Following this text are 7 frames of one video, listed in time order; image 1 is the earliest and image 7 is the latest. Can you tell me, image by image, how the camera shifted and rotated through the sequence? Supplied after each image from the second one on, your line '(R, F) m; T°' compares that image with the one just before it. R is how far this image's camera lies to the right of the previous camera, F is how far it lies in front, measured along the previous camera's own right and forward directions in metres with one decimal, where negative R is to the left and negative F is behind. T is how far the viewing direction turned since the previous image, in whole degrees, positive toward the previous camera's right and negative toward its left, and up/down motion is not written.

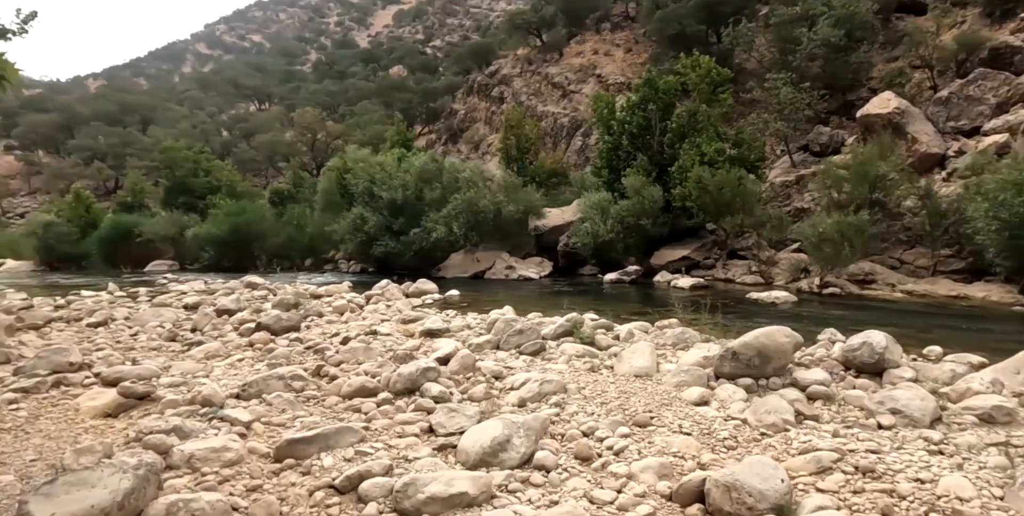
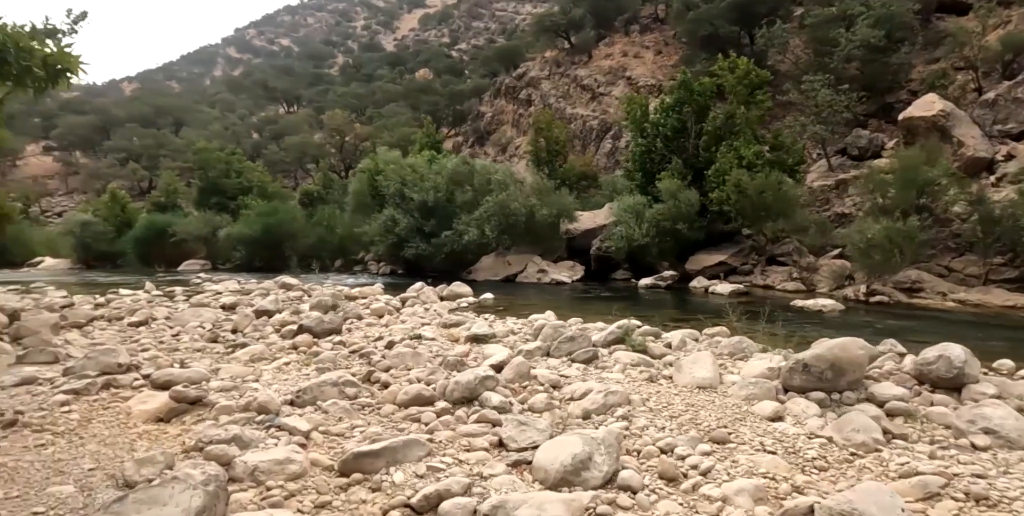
(-0.4, +0.3) m; -2°
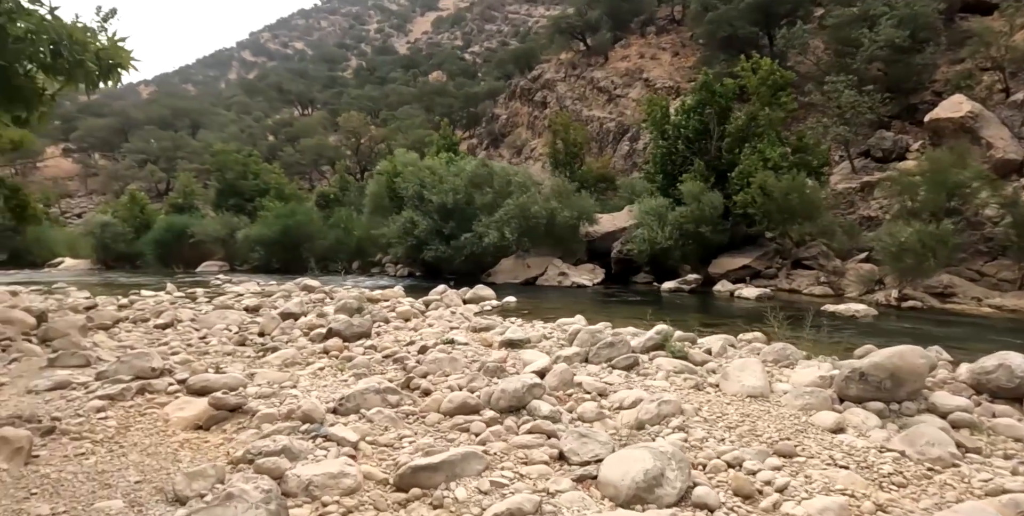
(-0.3, +0.3) m; -1°
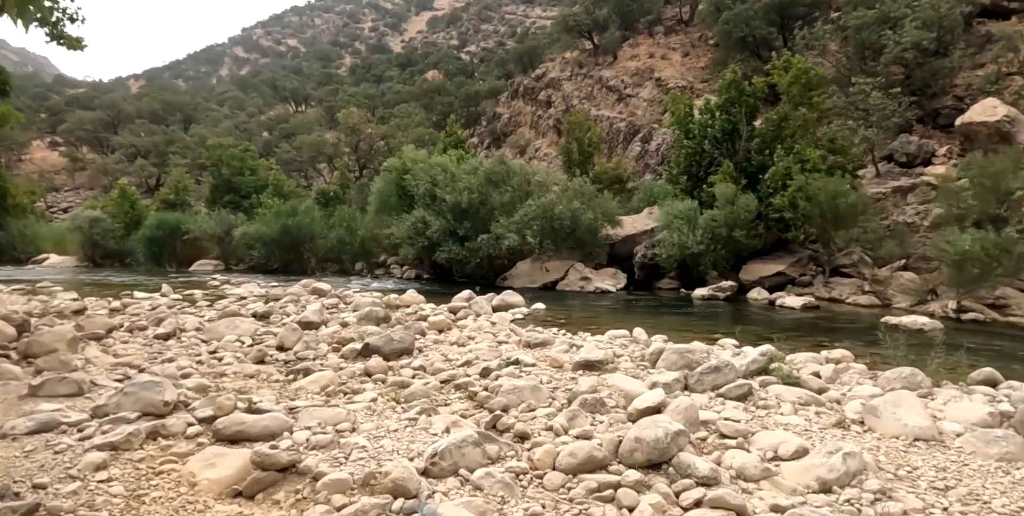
(-1.0, +1.6) m; +1°
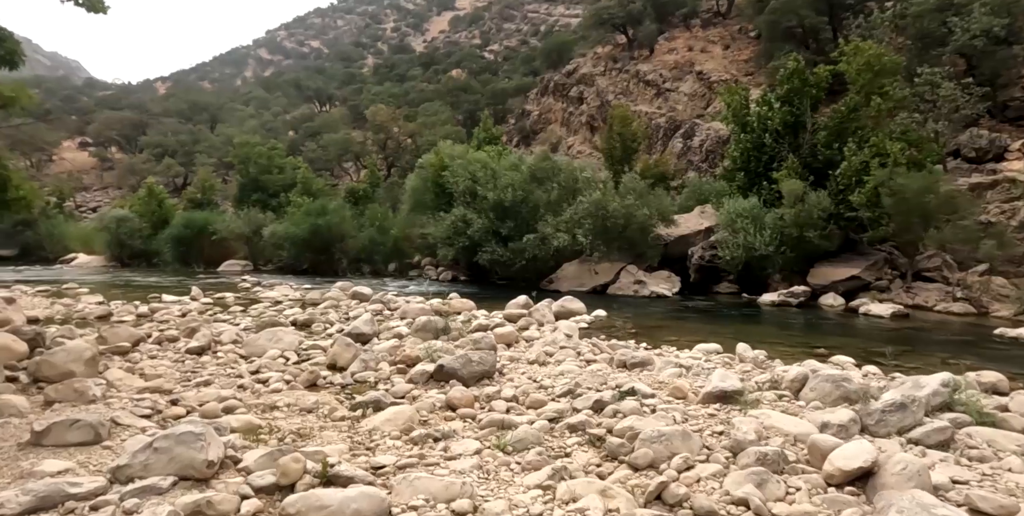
(-0.9, +1.6) m; -2°
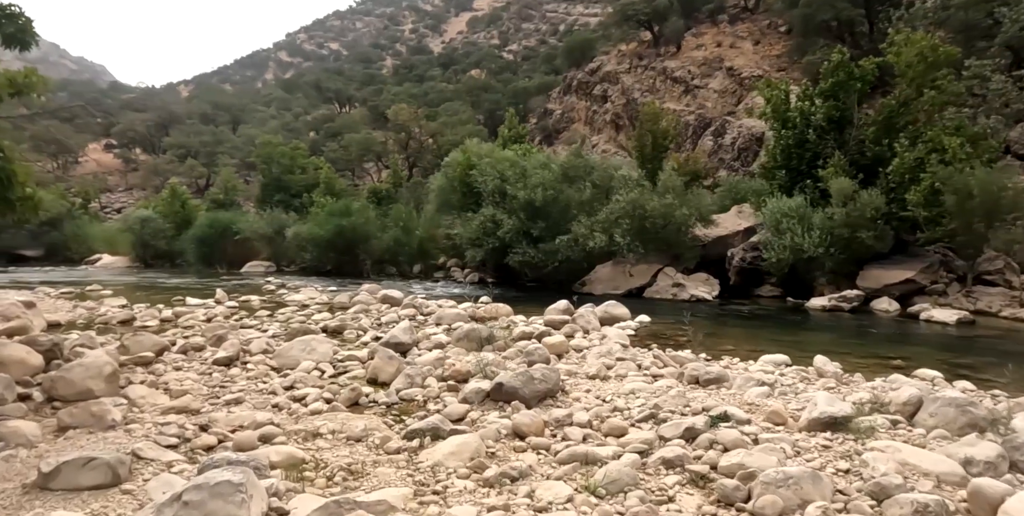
(-0.5, +0.9) m; -1°
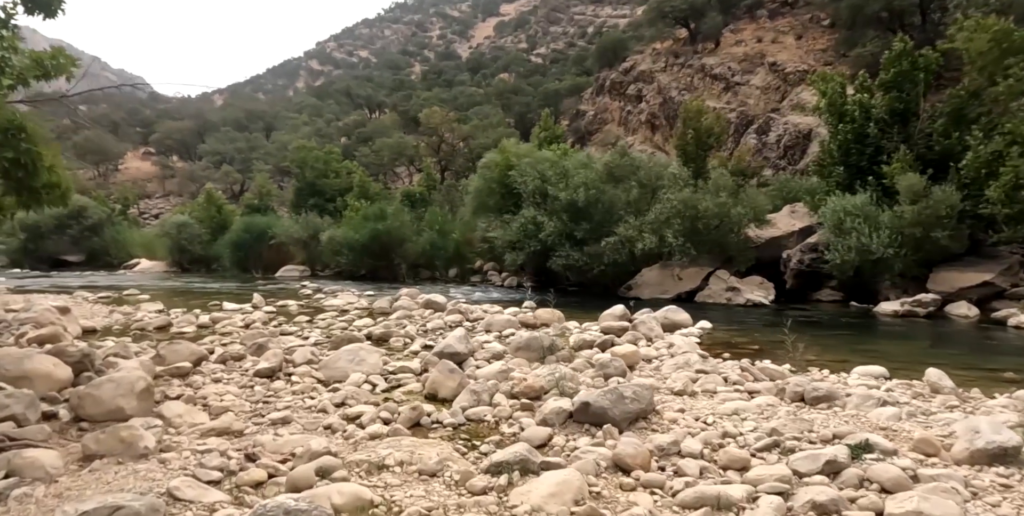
(-0.5, +0.9) m; -2°
